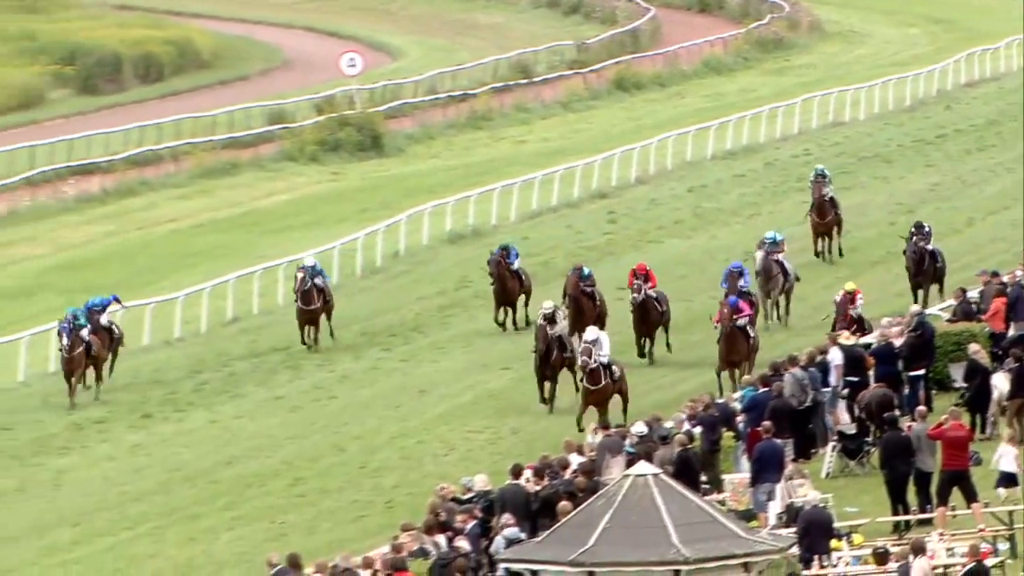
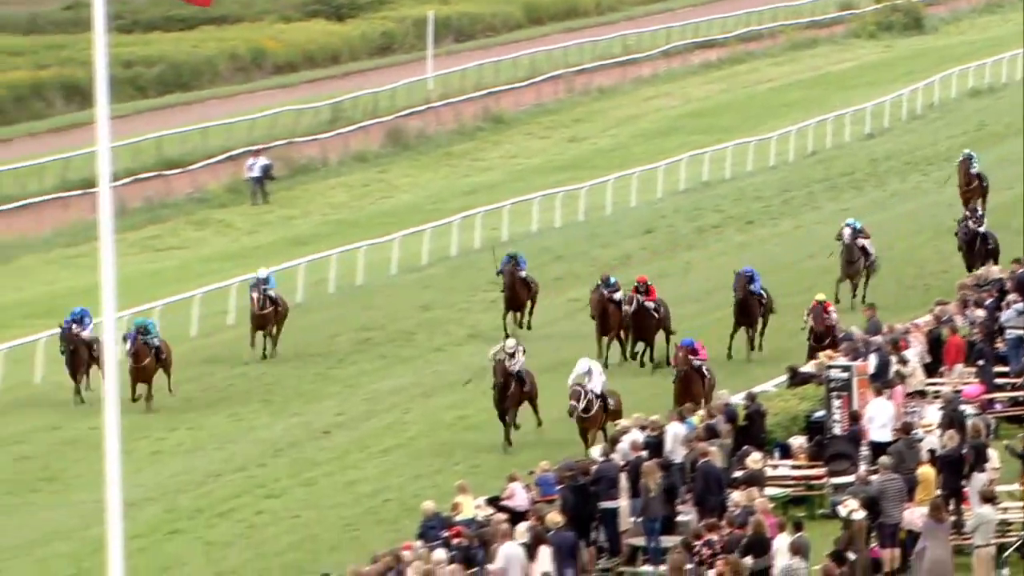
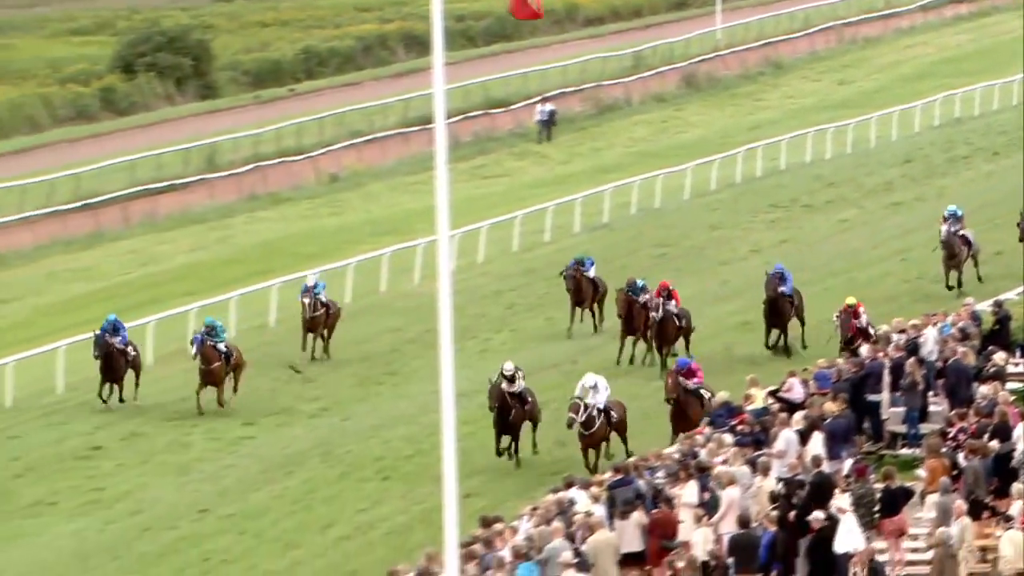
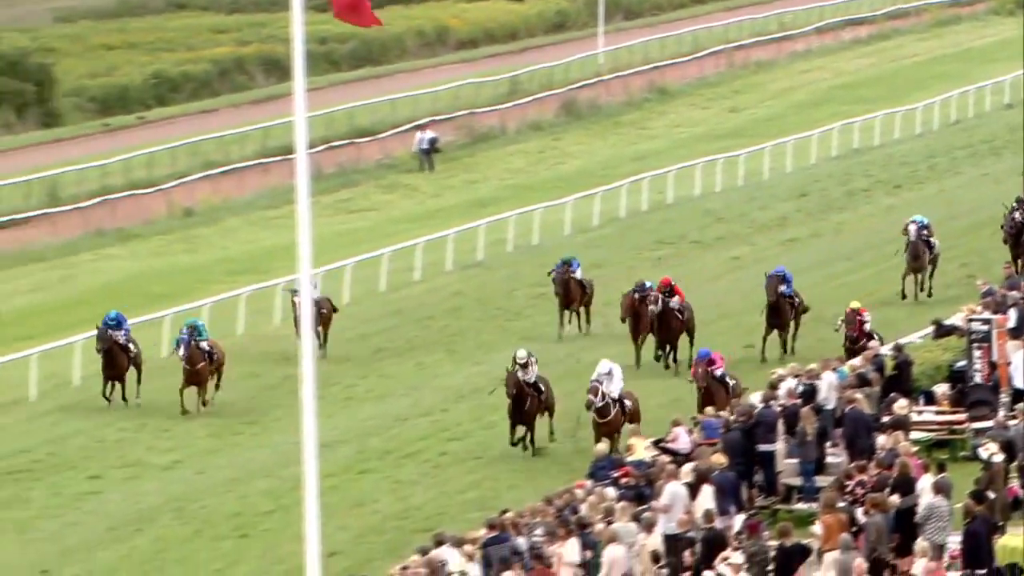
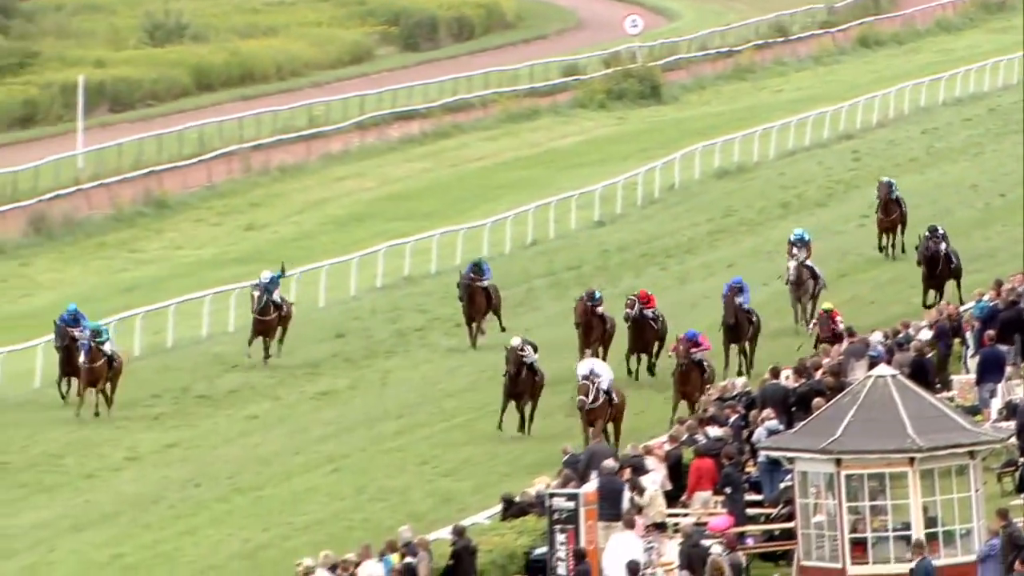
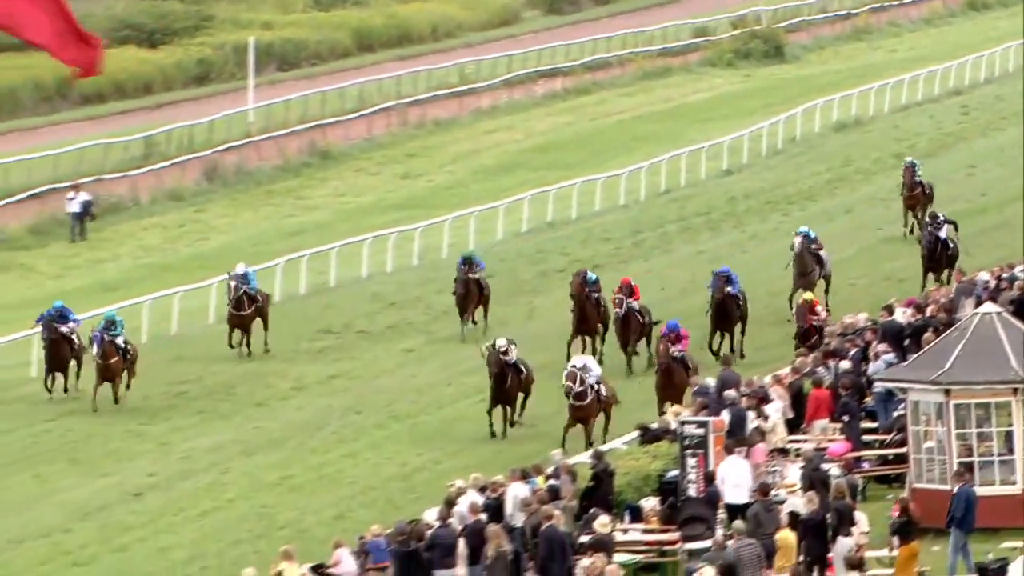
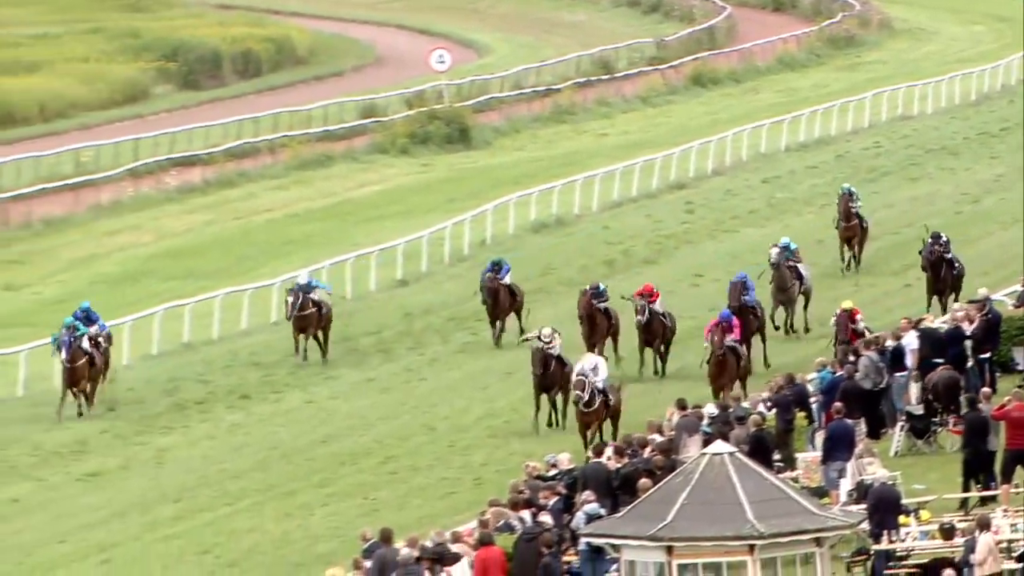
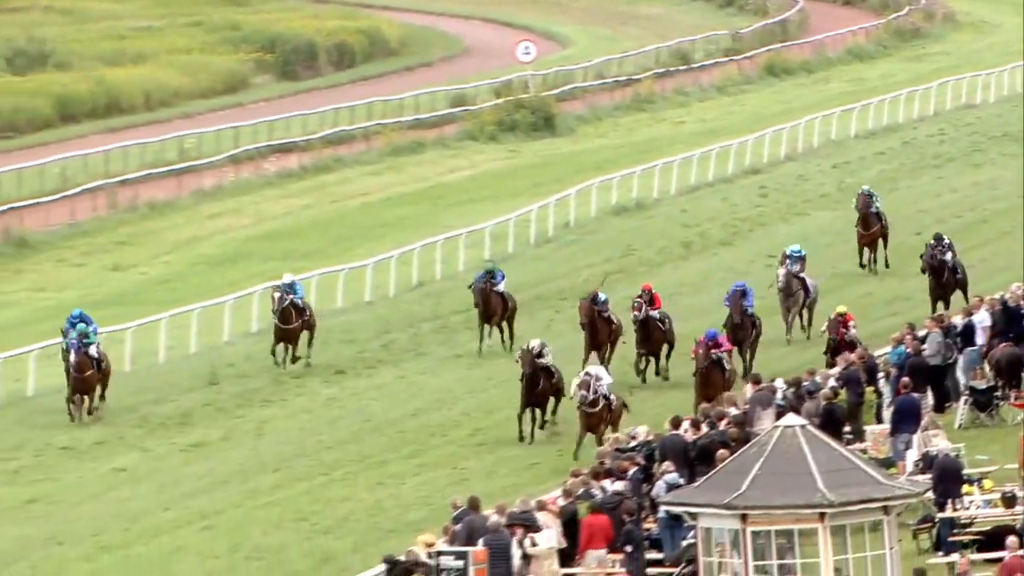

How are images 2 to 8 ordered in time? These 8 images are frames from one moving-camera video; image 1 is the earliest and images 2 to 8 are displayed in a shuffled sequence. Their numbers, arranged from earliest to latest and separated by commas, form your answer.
7, 8, 5, 6, 2, 4, 3
